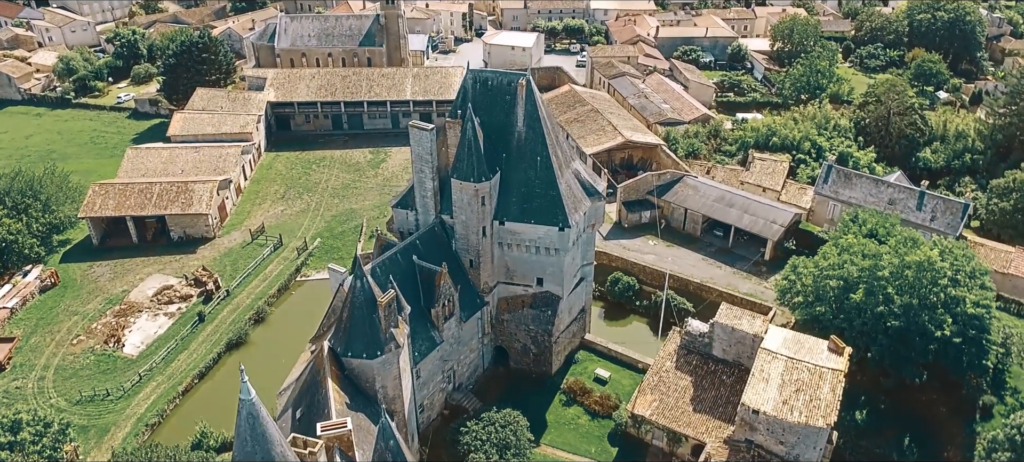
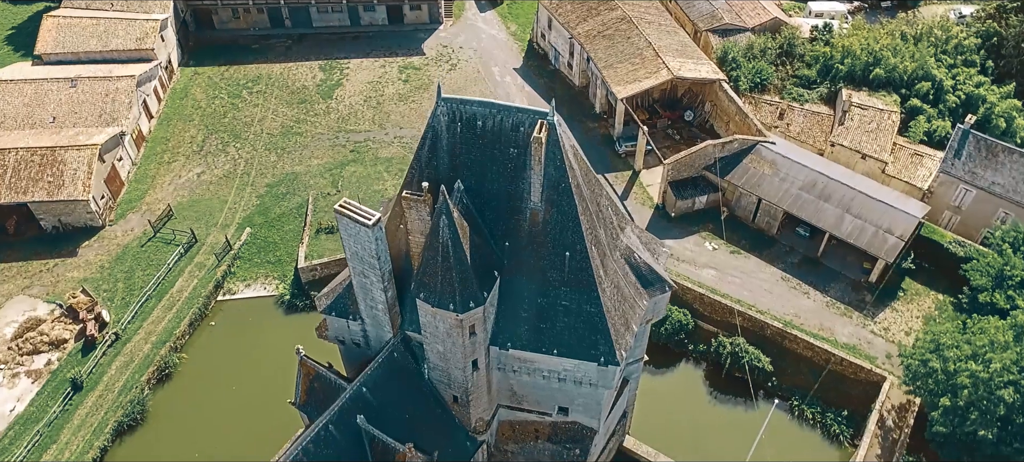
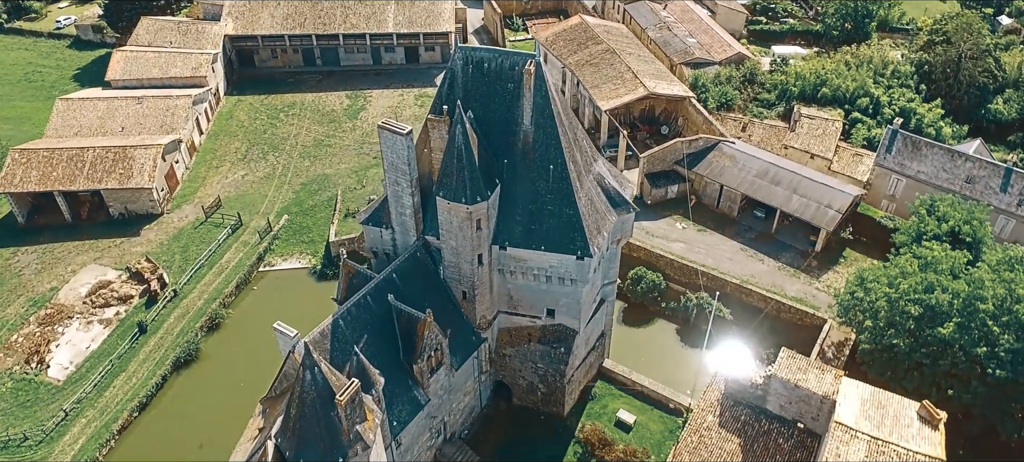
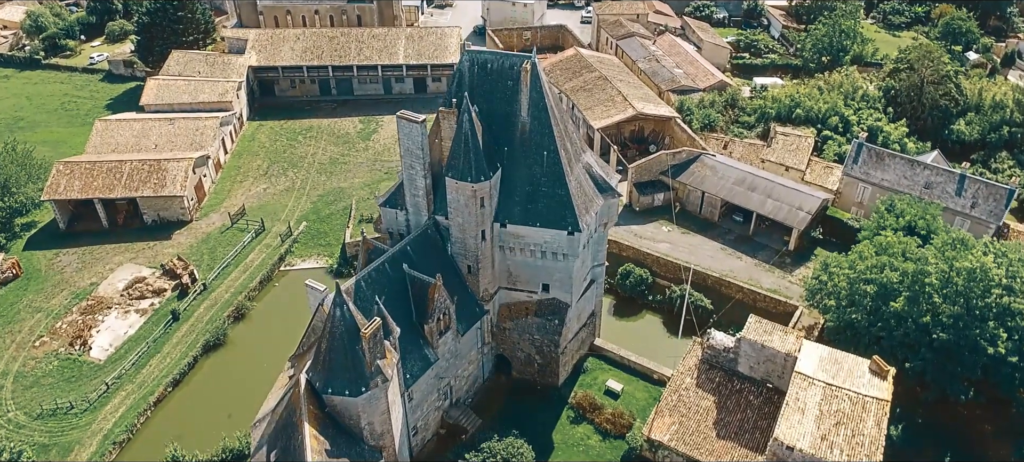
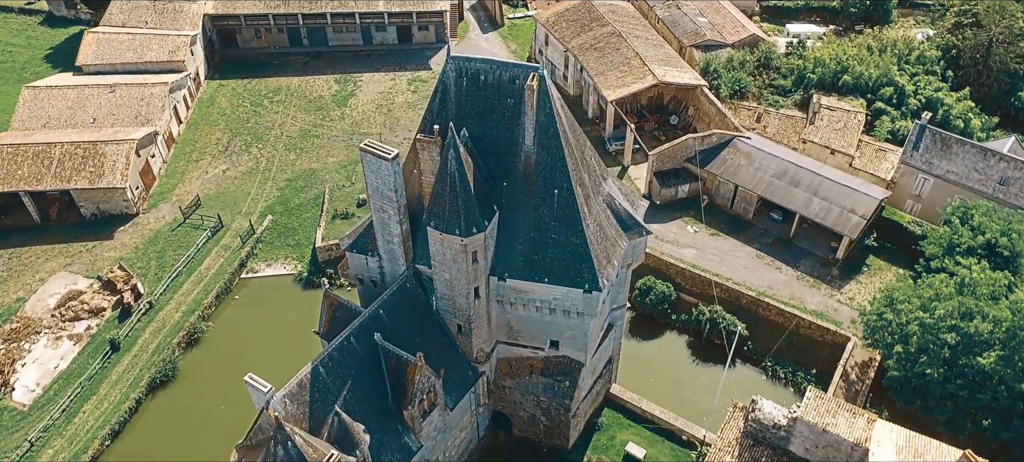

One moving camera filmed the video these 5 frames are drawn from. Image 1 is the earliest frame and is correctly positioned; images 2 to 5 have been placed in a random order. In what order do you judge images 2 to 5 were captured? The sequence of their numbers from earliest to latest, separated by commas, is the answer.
4, 3, 5, 2
